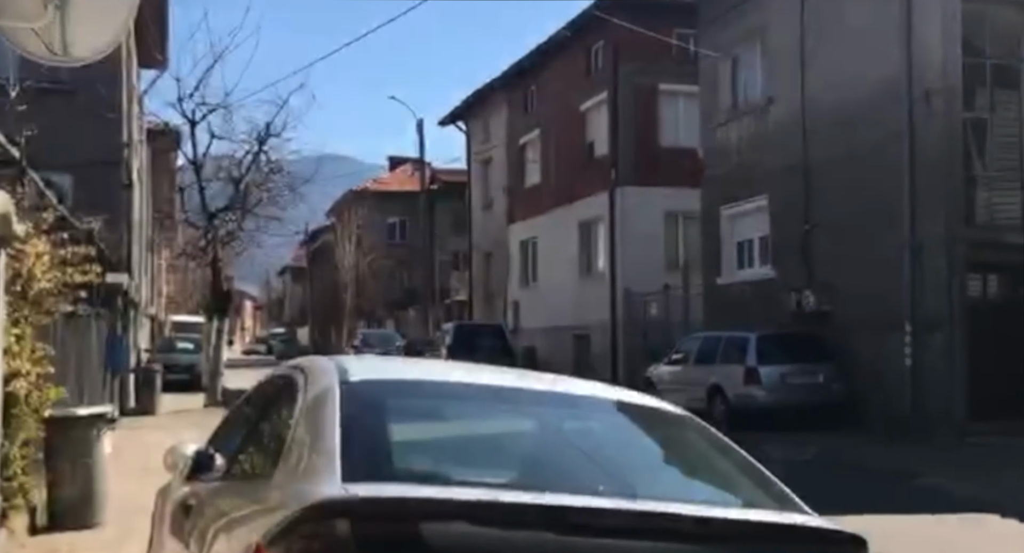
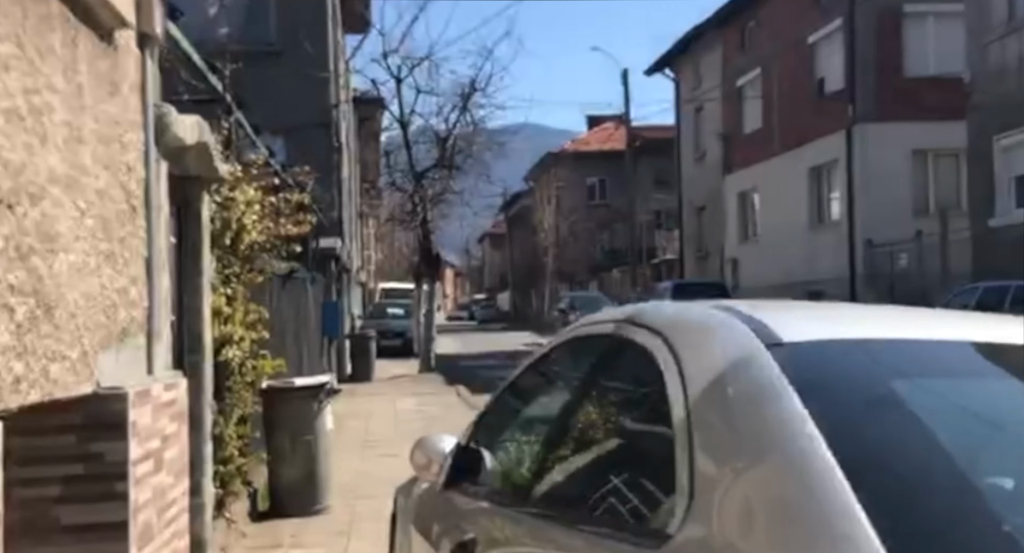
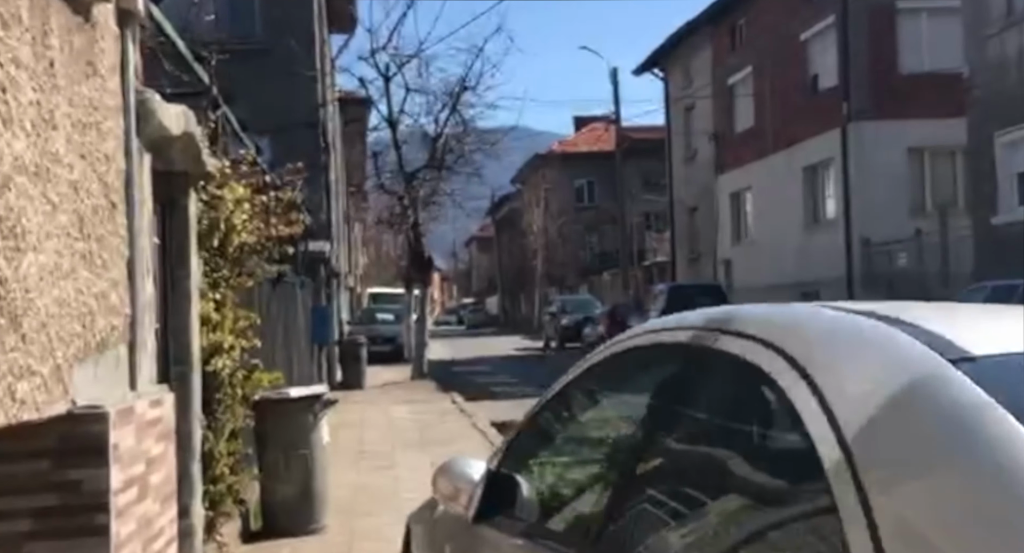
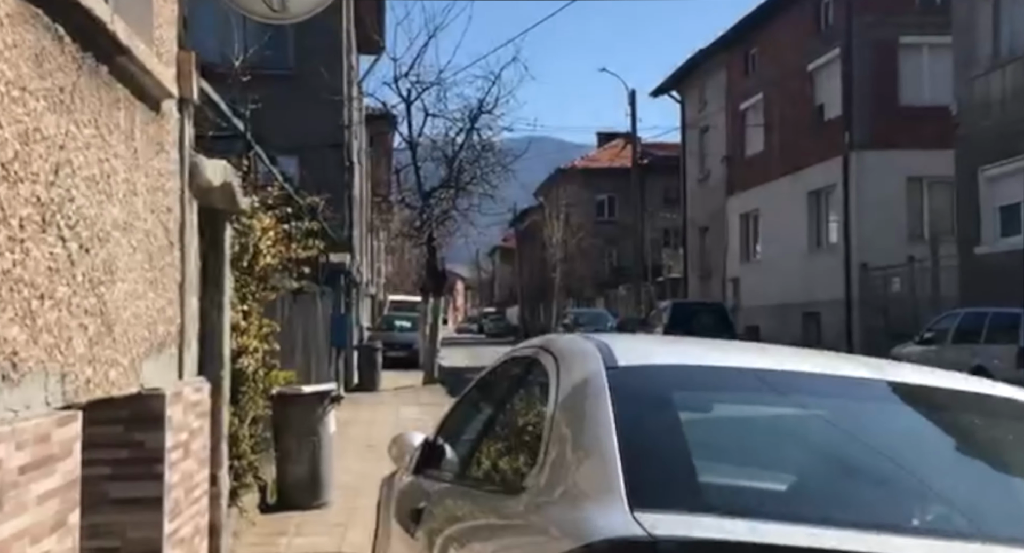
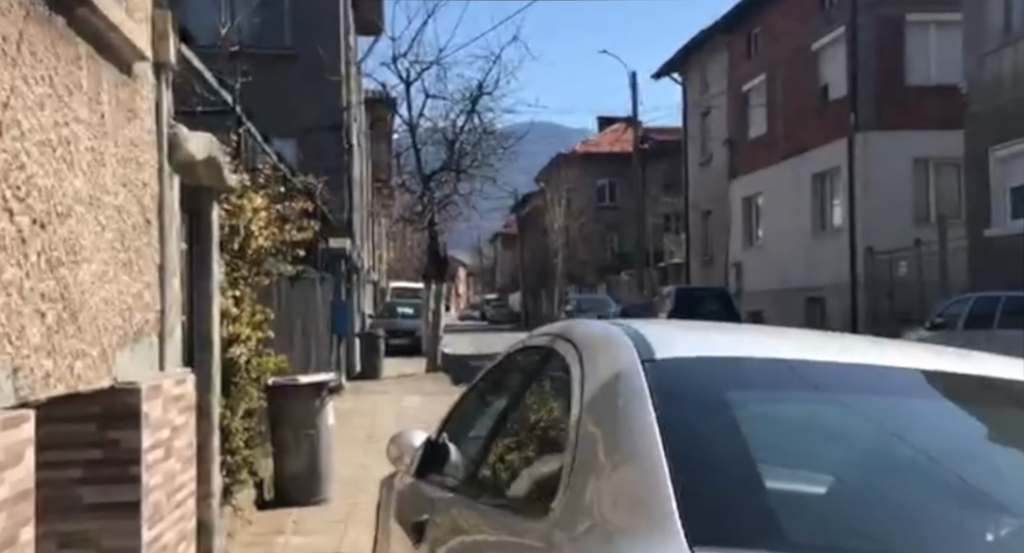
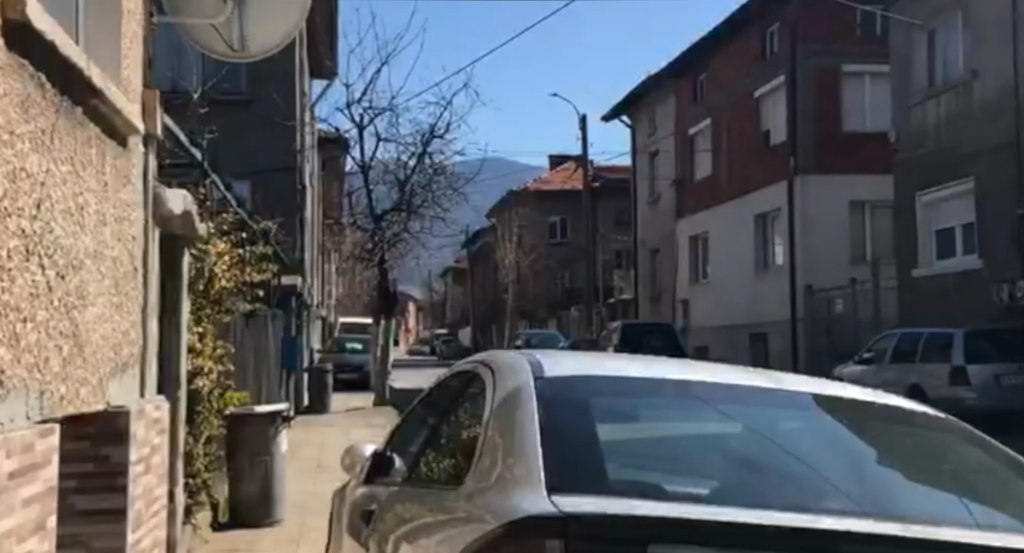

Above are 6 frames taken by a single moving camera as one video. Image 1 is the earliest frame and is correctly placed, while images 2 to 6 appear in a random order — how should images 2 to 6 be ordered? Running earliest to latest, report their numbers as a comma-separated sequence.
6, 4, 5, 2, 3
